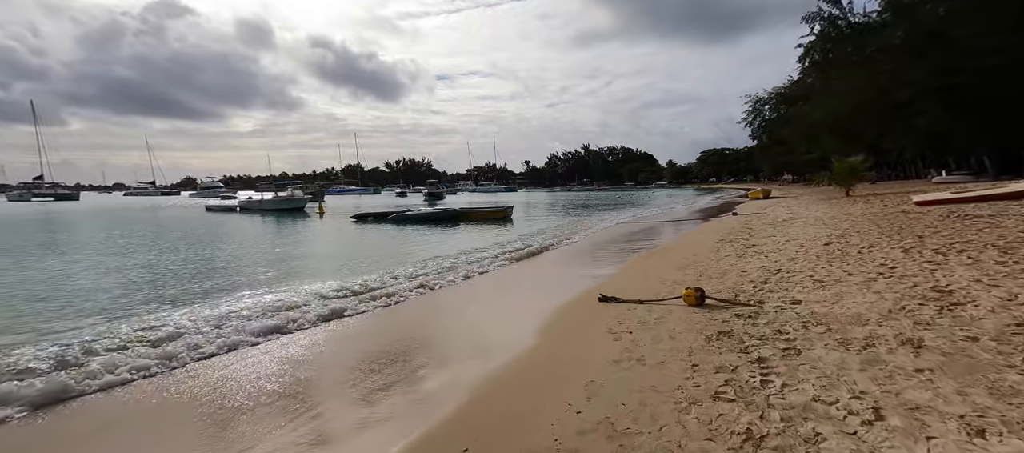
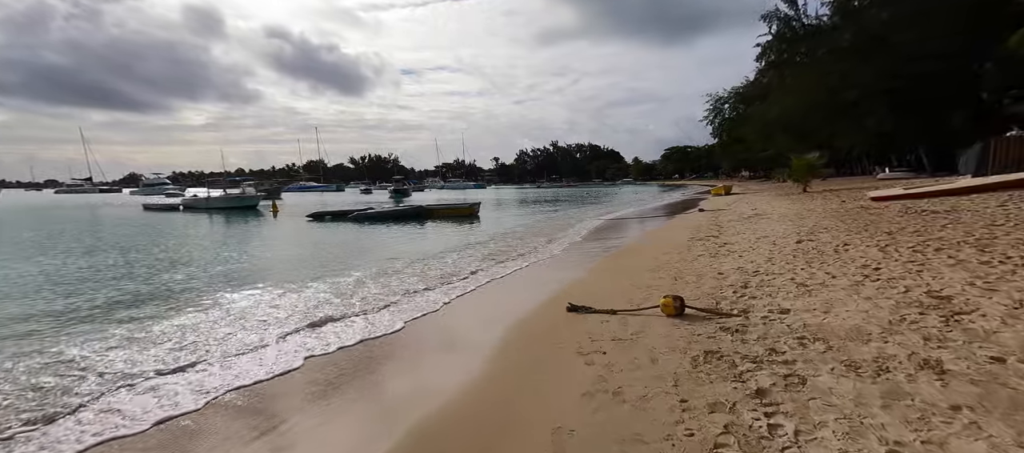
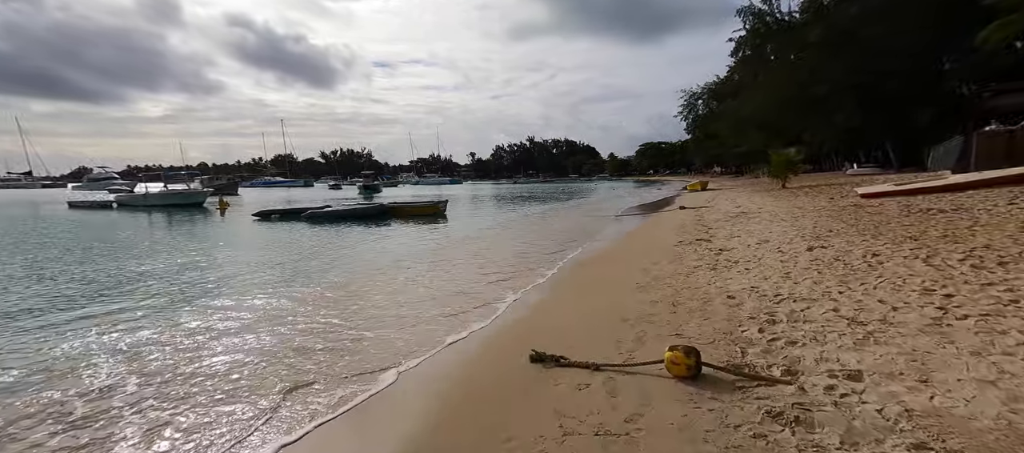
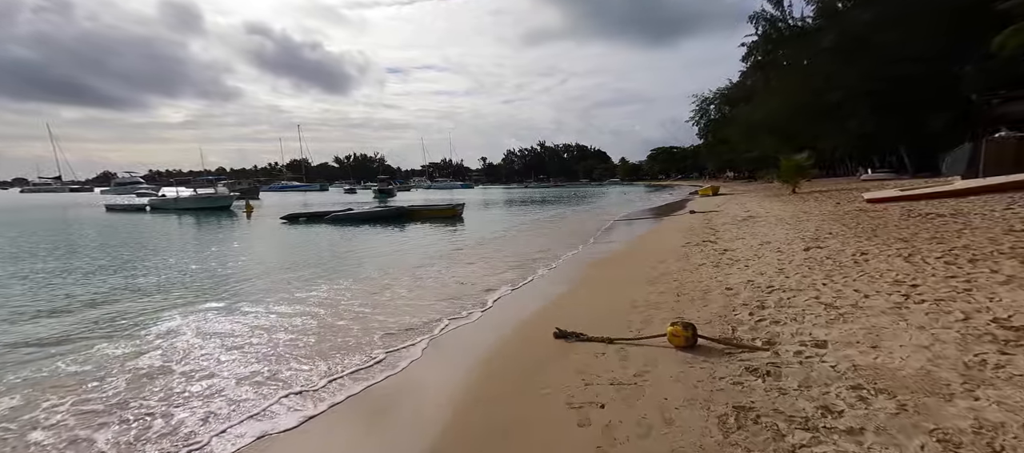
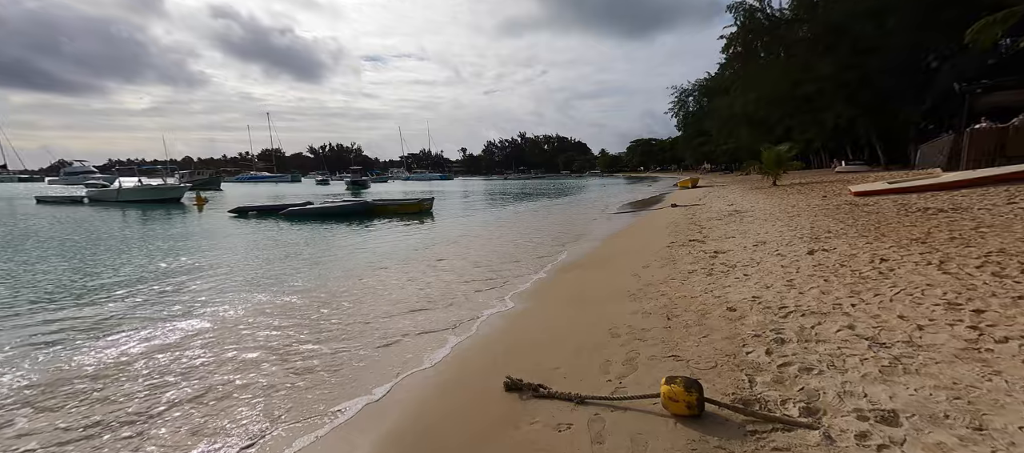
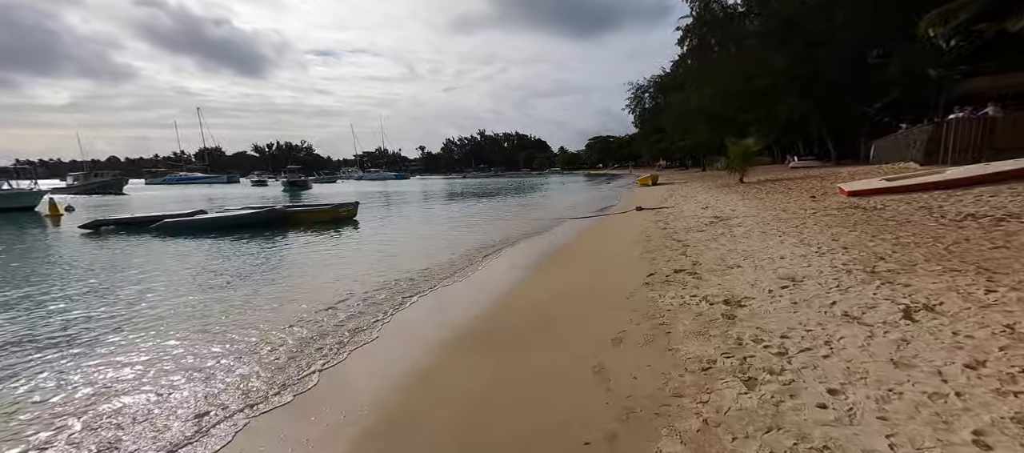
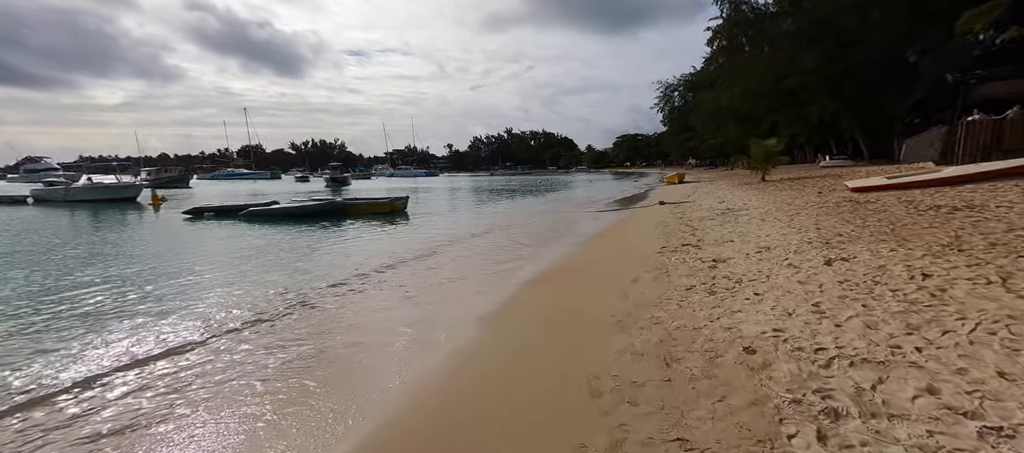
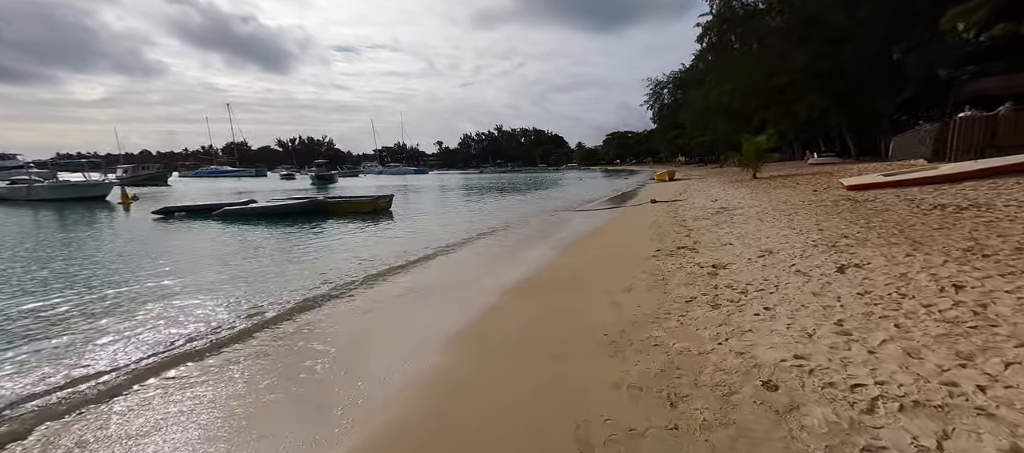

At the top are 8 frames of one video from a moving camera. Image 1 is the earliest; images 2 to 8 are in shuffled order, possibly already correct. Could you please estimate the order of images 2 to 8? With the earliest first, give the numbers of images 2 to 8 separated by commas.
2, 4, 3, 5, 7, 8, 6
